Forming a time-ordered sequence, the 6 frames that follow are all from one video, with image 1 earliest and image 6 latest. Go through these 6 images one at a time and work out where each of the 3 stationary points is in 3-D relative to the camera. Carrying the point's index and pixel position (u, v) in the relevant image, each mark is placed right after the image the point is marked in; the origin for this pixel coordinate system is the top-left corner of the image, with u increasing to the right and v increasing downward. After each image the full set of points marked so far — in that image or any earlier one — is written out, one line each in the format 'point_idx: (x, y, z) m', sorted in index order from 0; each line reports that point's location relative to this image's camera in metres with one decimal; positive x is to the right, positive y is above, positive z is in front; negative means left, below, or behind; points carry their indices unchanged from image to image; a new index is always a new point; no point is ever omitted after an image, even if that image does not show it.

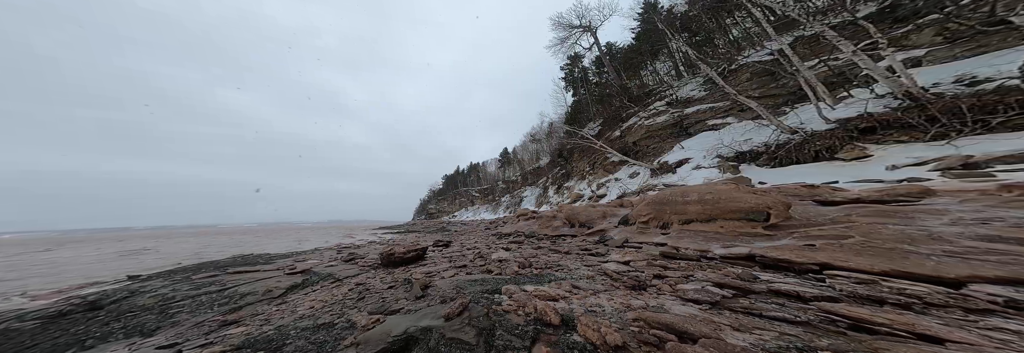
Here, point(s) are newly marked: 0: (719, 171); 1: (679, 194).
0: (+6.8, +0.2, +6.5) m
1: (+3.6, -0.4, +4.3) m
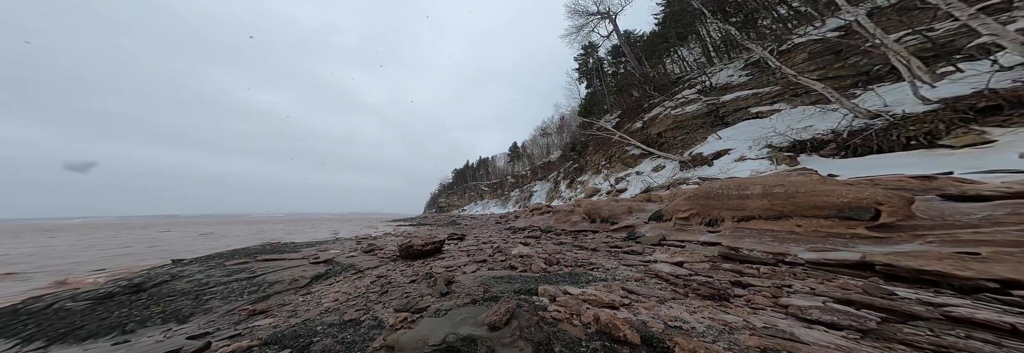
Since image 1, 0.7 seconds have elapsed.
0: (+7.5, +0.4, +5.7) m
1: (+4.1, -0.2, +3.7) m
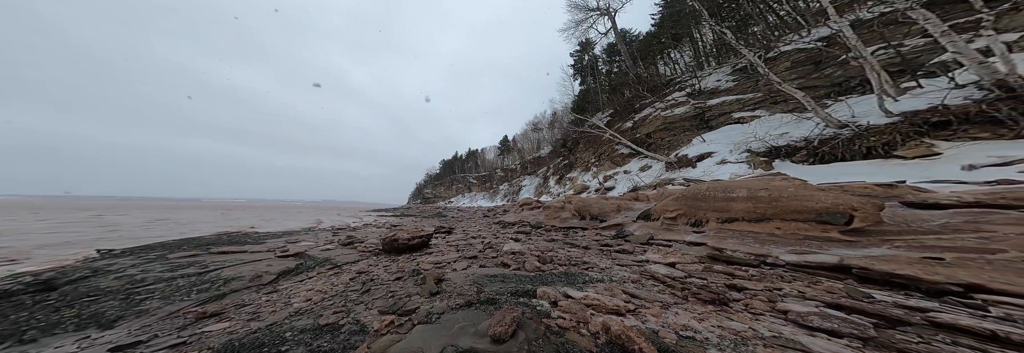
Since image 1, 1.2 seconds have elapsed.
0: (+7.3, +0.3, +6.1) m
1: (+4.0, -0.2, +3.9) m
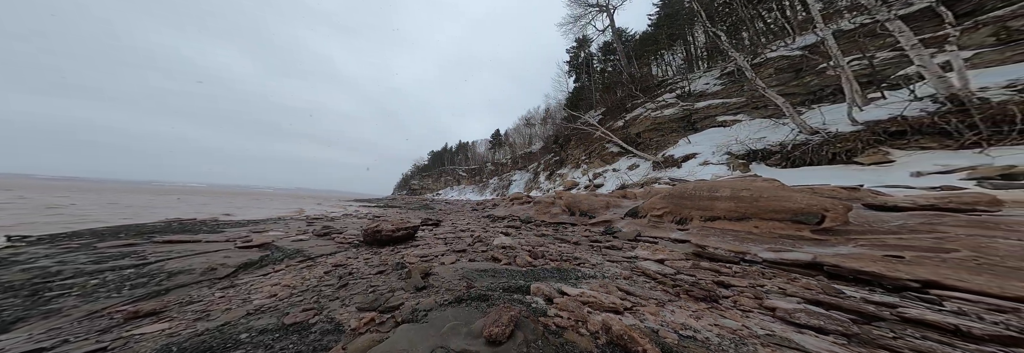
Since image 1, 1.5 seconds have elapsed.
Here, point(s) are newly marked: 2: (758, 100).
0: (+7.0, +0.3, +6.4) m
1: (+3.9, -0.2, +4.0) m
2: (+10.8, +3.3, +8.7) m
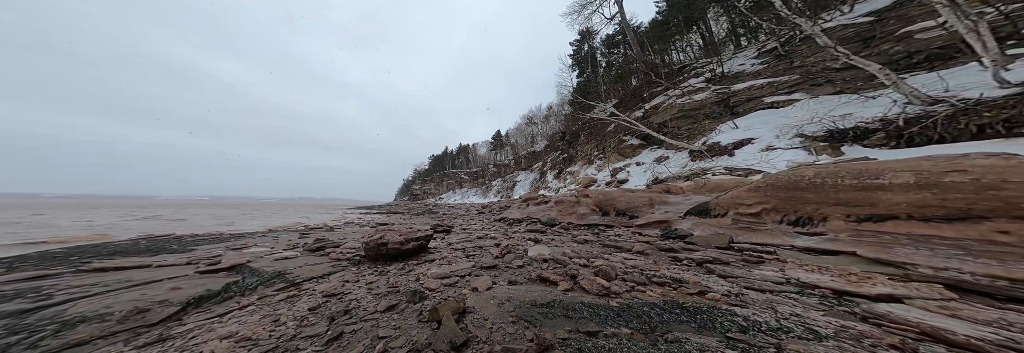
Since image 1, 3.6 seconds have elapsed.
0: (+7.8, +0.6, +5.2) m
1: (+4.6, 0.0, +2.9) m
2: (+11.5, +3.8, +7.5) m
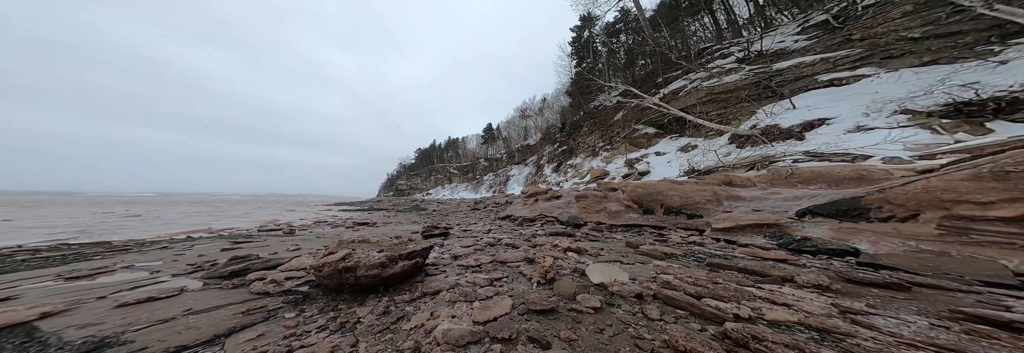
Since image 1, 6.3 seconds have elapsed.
0: (+8.5, +0.9, +4.0) m
1: (+5.5, +0.3, +1.5) m
2: (+12.1, +4.1, +6.4) m
